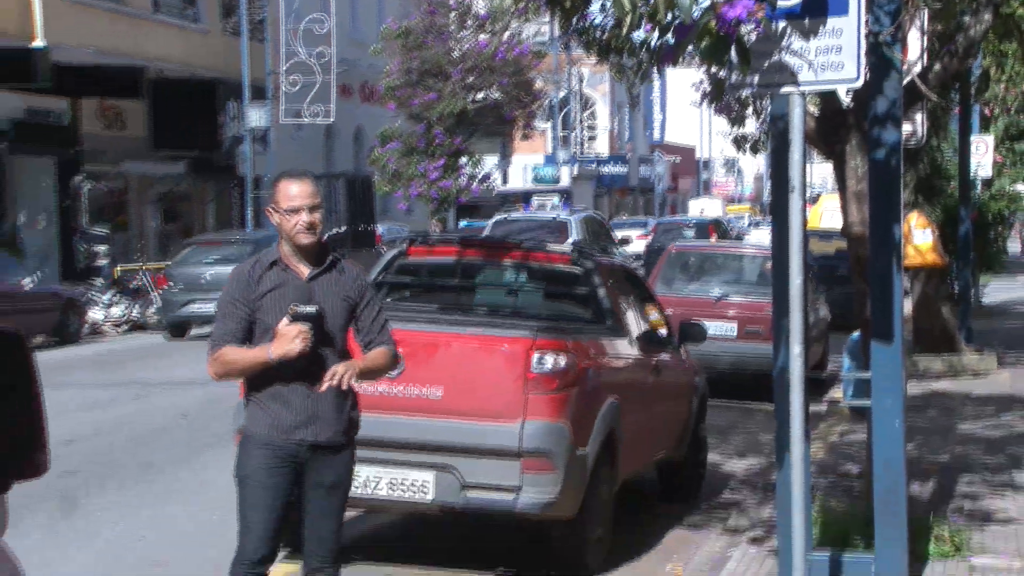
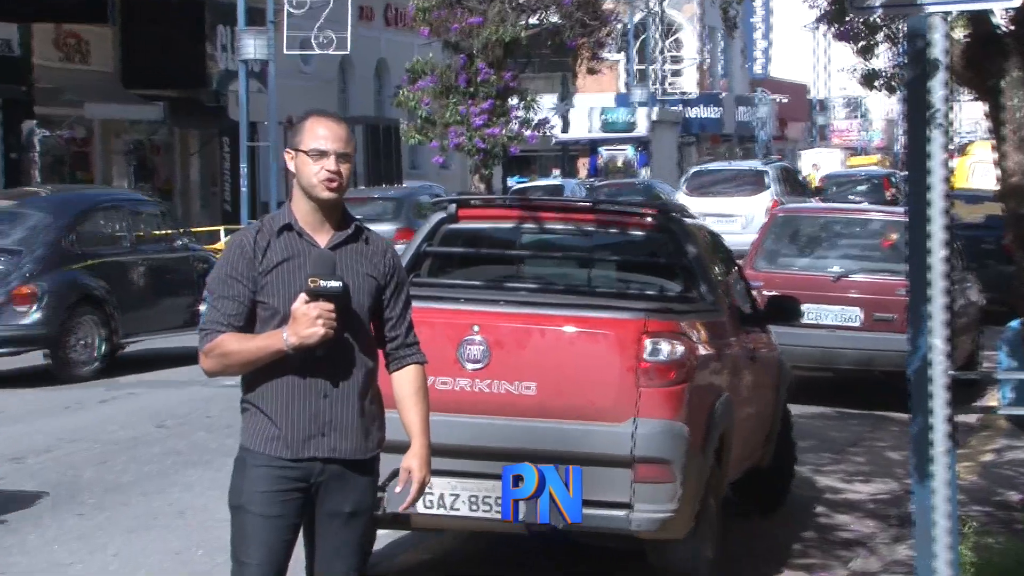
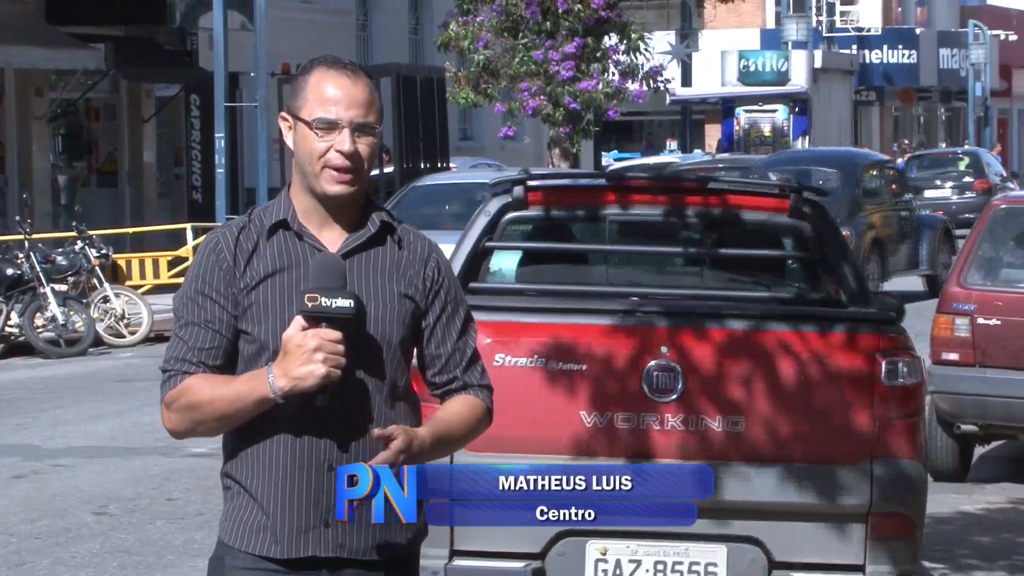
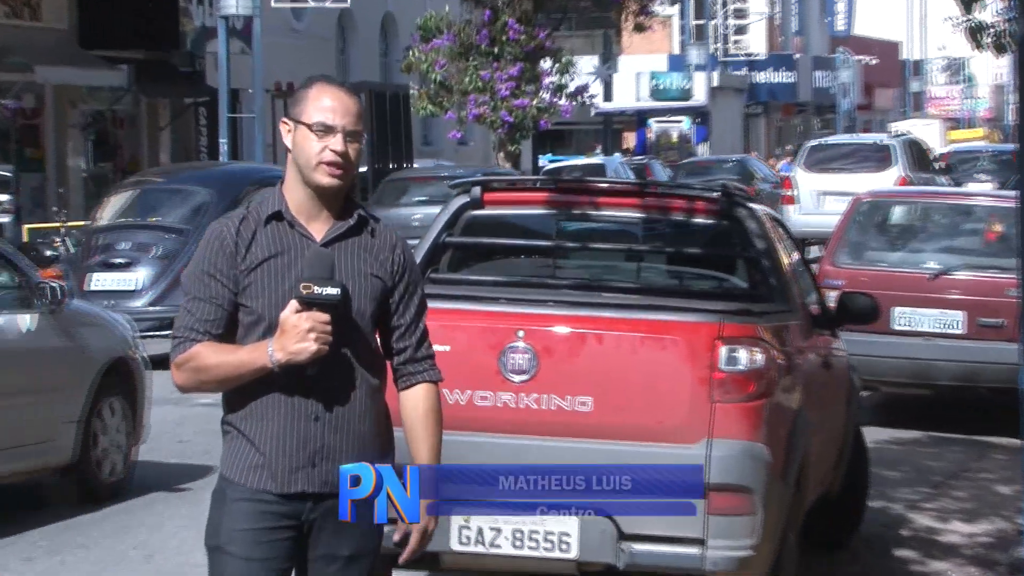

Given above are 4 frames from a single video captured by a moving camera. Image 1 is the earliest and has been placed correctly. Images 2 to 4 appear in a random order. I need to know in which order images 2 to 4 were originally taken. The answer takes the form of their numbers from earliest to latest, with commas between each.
2, 4, 3
